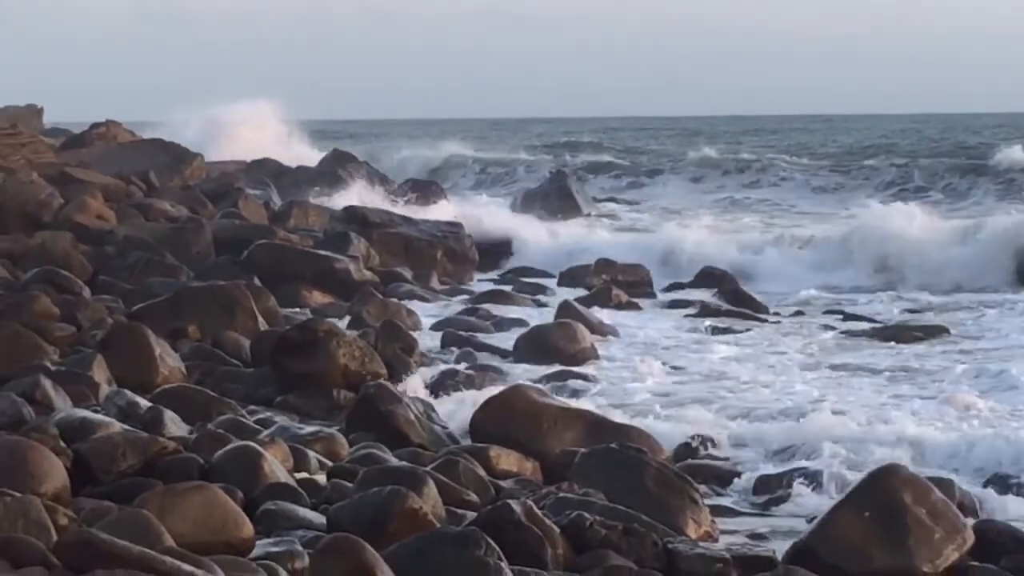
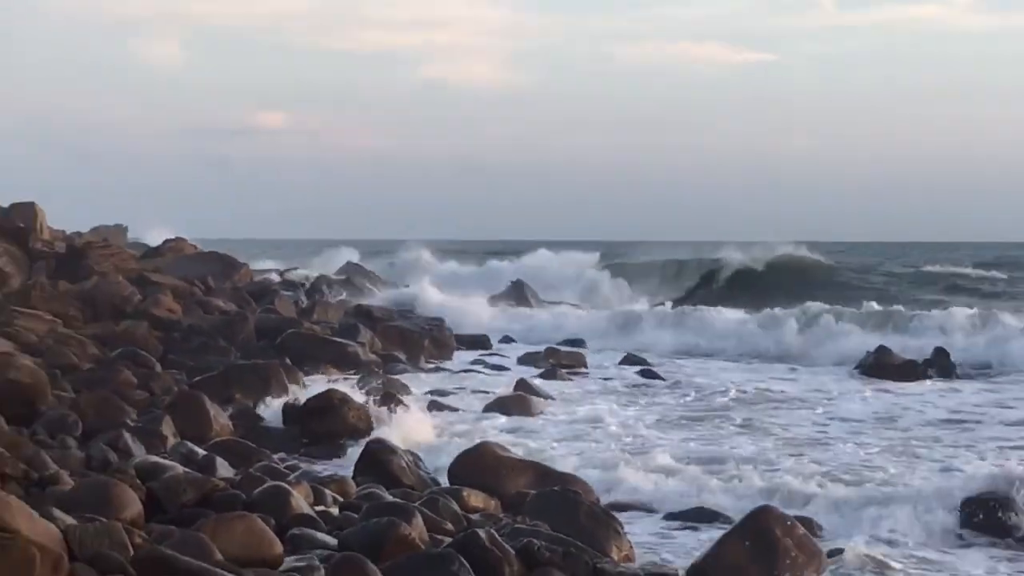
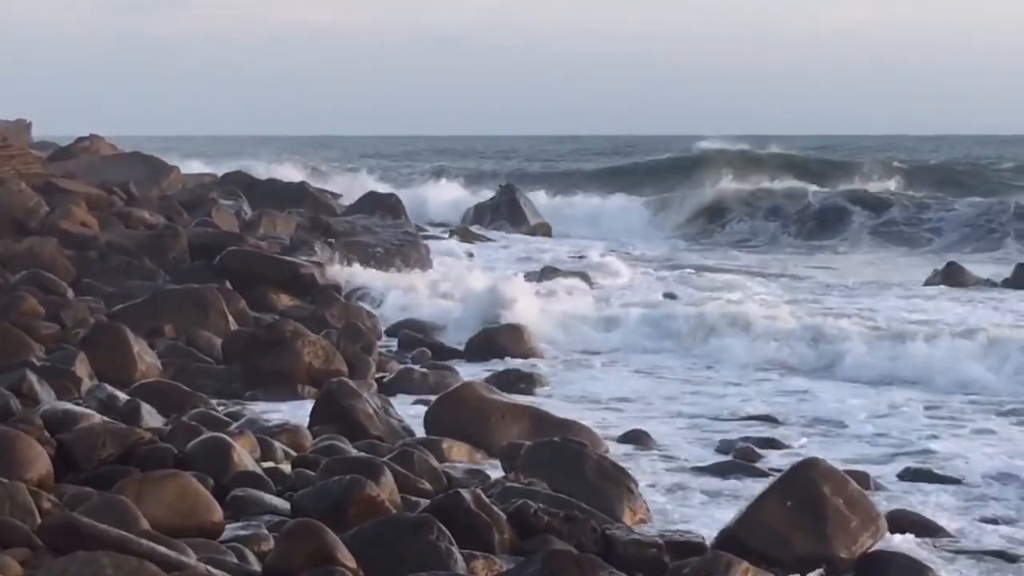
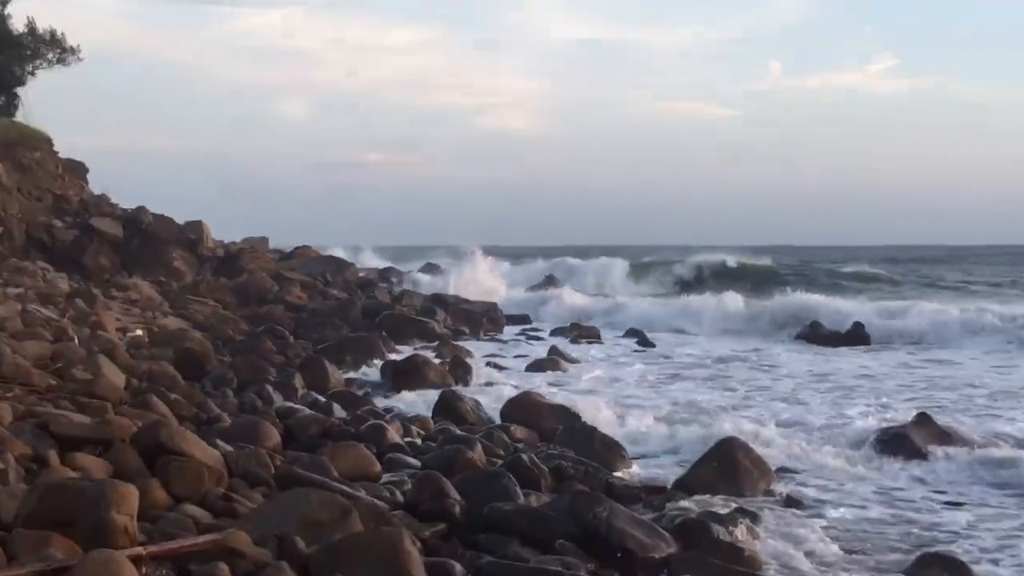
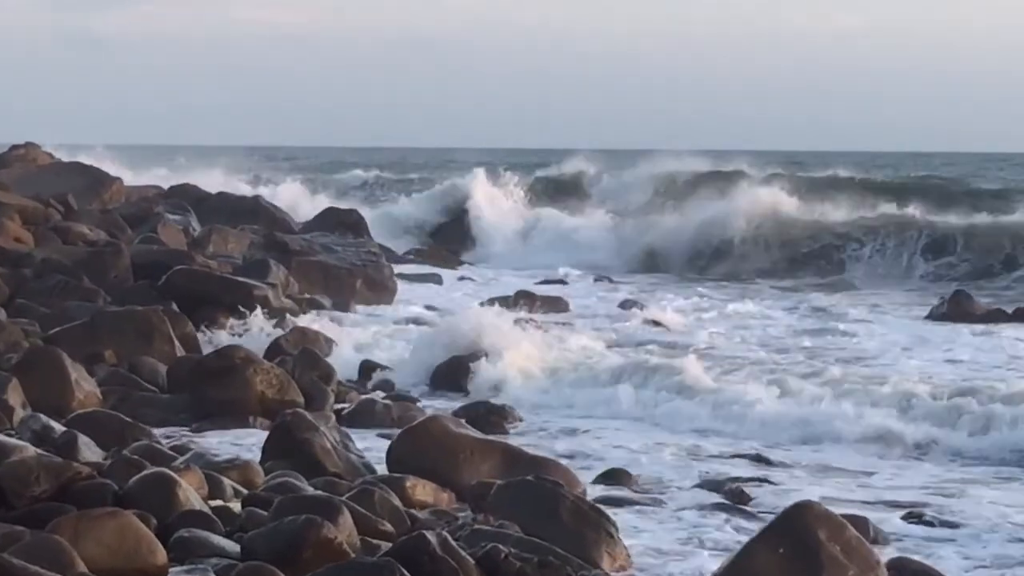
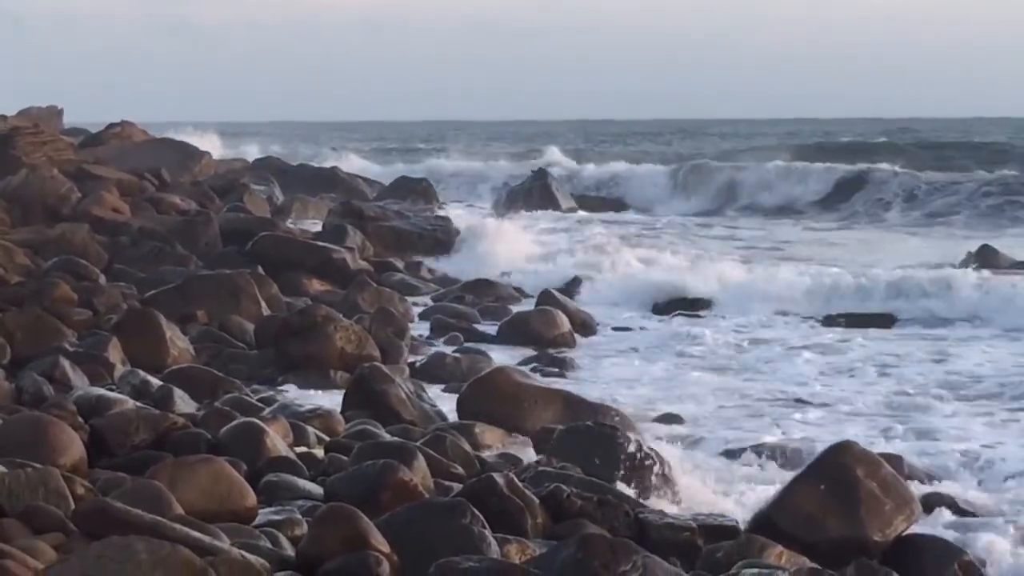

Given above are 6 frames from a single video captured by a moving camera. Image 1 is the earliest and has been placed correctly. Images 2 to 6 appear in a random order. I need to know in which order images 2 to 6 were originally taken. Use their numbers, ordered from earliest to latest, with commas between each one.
6, 3, 5, 2, 4
